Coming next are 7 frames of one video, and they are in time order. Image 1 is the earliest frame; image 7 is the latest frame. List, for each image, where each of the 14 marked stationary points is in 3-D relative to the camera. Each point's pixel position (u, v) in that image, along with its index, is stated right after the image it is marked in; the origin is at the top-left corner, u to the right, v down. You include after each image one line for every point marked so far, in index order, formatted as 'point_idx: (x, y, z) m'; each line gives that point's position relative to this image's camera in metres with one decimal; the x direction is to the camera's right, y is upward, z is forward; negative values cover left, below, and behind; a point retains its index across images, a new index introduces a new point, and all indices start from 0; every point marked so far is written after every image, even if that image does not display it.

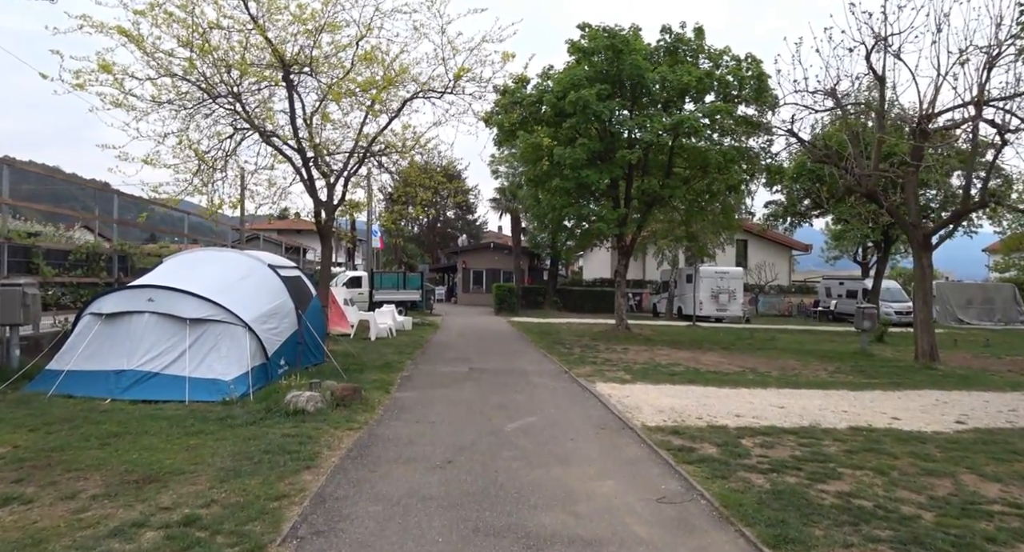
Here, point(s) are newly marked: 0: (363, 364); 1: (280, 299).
0: (-2.9, -1.7, +11.5) m
1: (-3.8, -0.4, +9.8) m
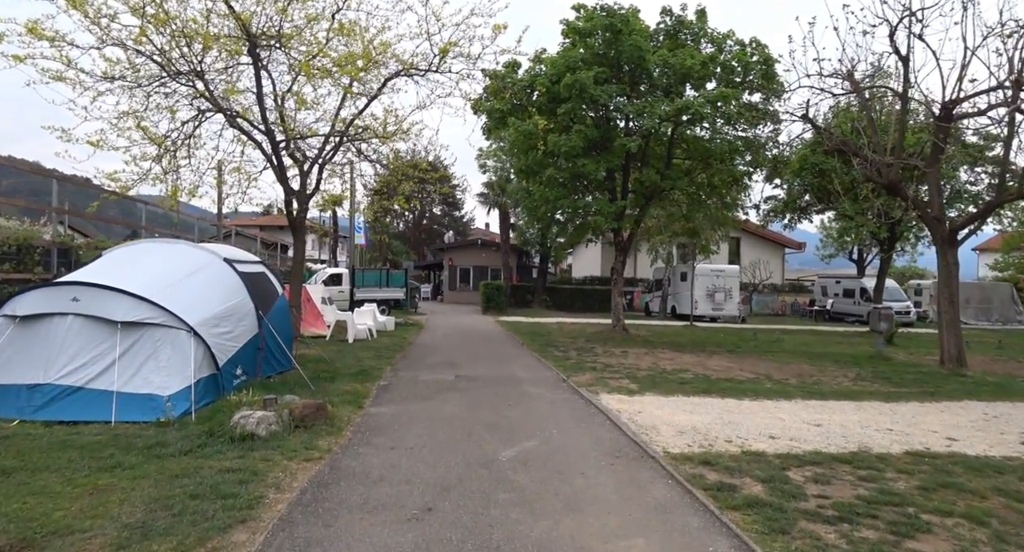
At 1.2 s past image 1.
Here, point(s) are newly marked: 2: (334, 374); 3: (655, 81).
0: (-3.0, -1.6, +10.2) m
1: (-3.9, -0.3, +8.4) m
2: (-3.0, -1.7, +10.0) m
3: (+4.2, +5.8, +17.7) m
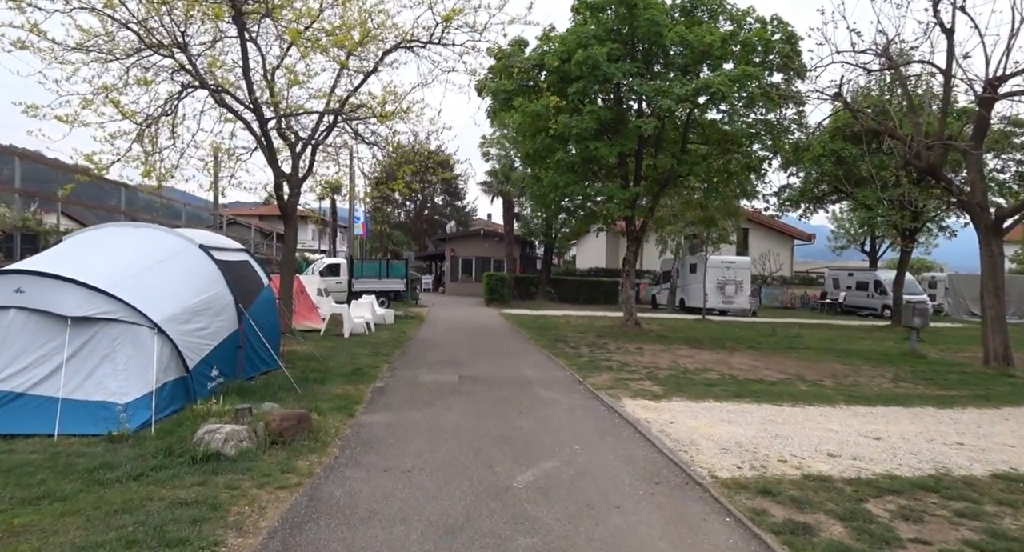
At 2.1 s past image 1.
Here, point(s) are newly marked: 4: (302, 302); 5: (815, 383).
0: (-2.9, -1.5, +9.3) m
1: (-3.7, -0.2, +7.5) m
2: (-2.9, -1.5, +9.0) m
3: (+4.4, +6.0, +16.6) m
4: (-5.3, -0.7, +15.2) m
5: (+5.2, -1.8, +10.3) m
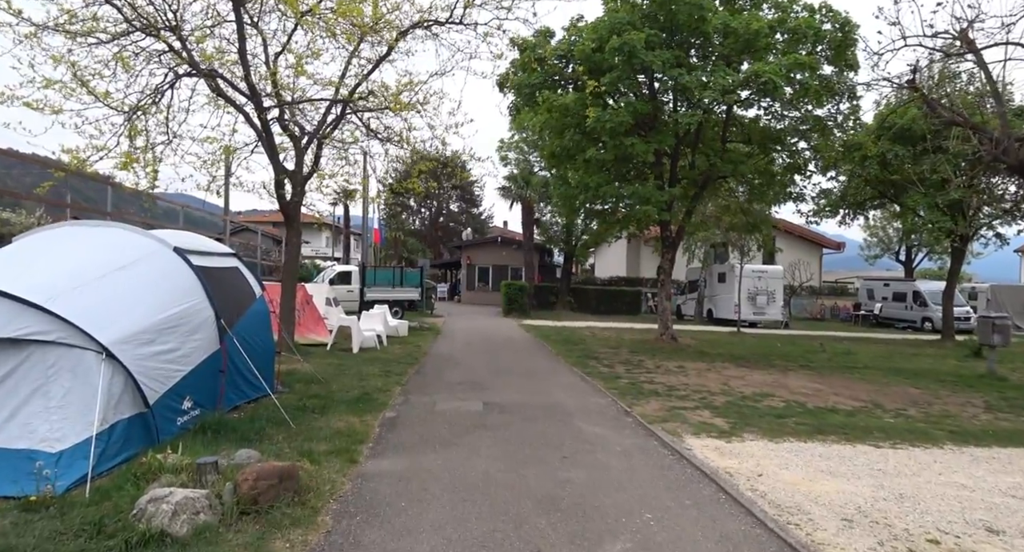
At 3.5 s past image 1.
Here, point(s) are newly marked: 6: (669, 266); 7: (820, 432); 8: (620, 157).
0: (-2.4, -1.6, +7.9) m
1: (-3.3, -0.3, +6.1) m
2: (-2.4, -1.6, +7.7) m
3: (+5.1, +5.8, +15.2) m
4: (-4.8, -0.9, +13.9) m
5: (+5.7, -2.0, +8.8) m
6: (+4.3, +0.3, +16.5) m
7: (+3.7, -1.9, +7.3) m
8: (+2.7, +3.0, +15.1) m
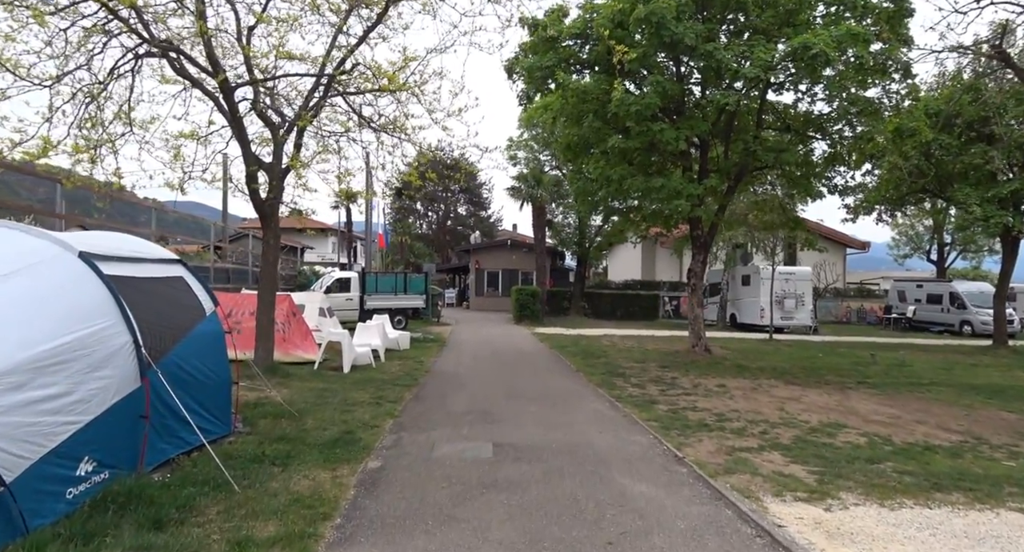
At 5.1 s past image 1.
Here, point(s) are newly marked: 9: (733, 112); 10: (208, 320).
0: (-2.2, -1.7, +6.3) m
1: (-3.2, -0.4, +4.5) m
2: (-2.2, -1.7, +6.0) m
3: (+5.3, +5.7, +13.5) m
4: (-4.5, -1.0, +12.3) m
5: (+5.9, -2.1, +7.0) m
6: (+4.6, +0.2, +14.7) m
7: (+3.9, -2.0, +5.6) m
8: (+3.0, +2.9, +13.4) m
9: (+5.3, +4.0, +14.6) m
10: (-3.2, -0.4, +6.4) m
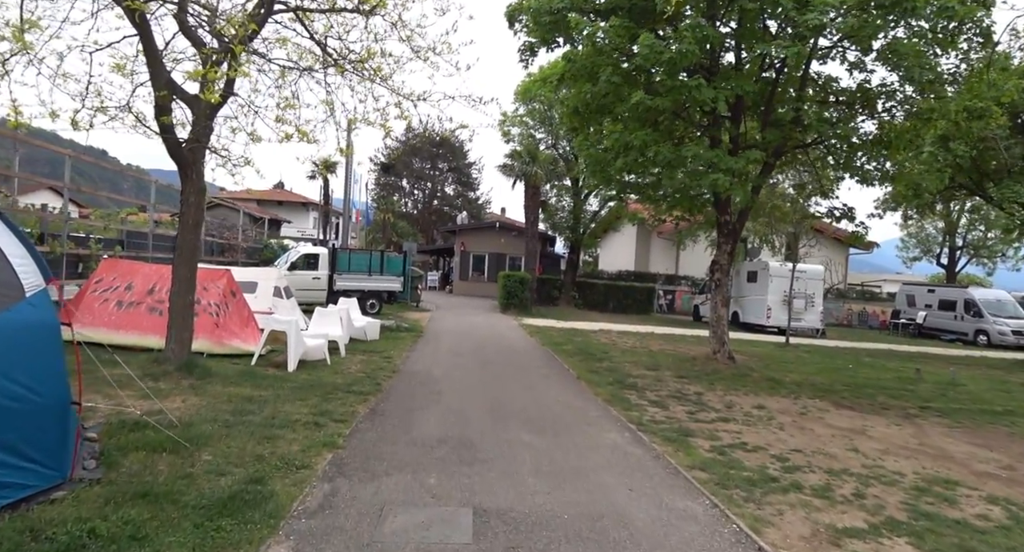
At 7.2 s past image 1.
0: (-2.3, -1.5, +3.9) m
1: (-3.1, -0.2, +2.1) m
2: (-2.3, -1.5, +3.7) m
3: (+5.4, +5.8, +11.2) m
4: (-4.6, -0.6, +9.9) m
5: (+5.8, -2.2, +4.9) m
6: (+4.4, +0.3, +12.5) m
7: (+3.9, -2.0, +3.4) m
8: (+3.0, +3.1, +11.1) m
9: (+5.3, +4.1, +12.3) m
10: (-3.2, -0.2, +4.0) m
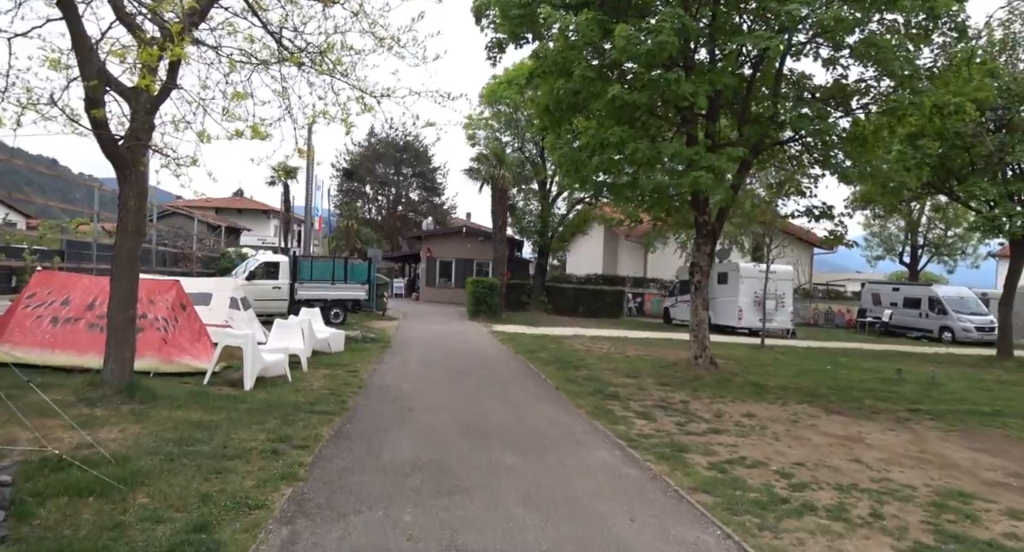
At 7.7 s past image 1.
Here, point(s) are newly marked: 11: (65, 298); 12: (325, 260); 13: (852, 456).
0: (-2.3, -1.6, +3.2) m
1: (-3.1, -0.2, +1.4) m
2: (-2.3, -1.6, +3.0) m
3: (+4.8, +5.7, +10.9) m
4: (-5.0, -0.7, +9.1) m
5: (+5.7, -2.1, +4.6) m
6: (+3.9, +0.3, +12.2) m
7: (+3.9, -2.0, +3.0) m
8: (+2.5, +3.0, +10.7) m
9: (+4.7, +4.1, +12.0) m
10: (-3.3, -0.3, +3.3) m
11: (-6.9, -0.3, +9.2) m
12: (-6.2, +0.5, +20.0) m
13: (+3.8, -2.0, +6.7) m
